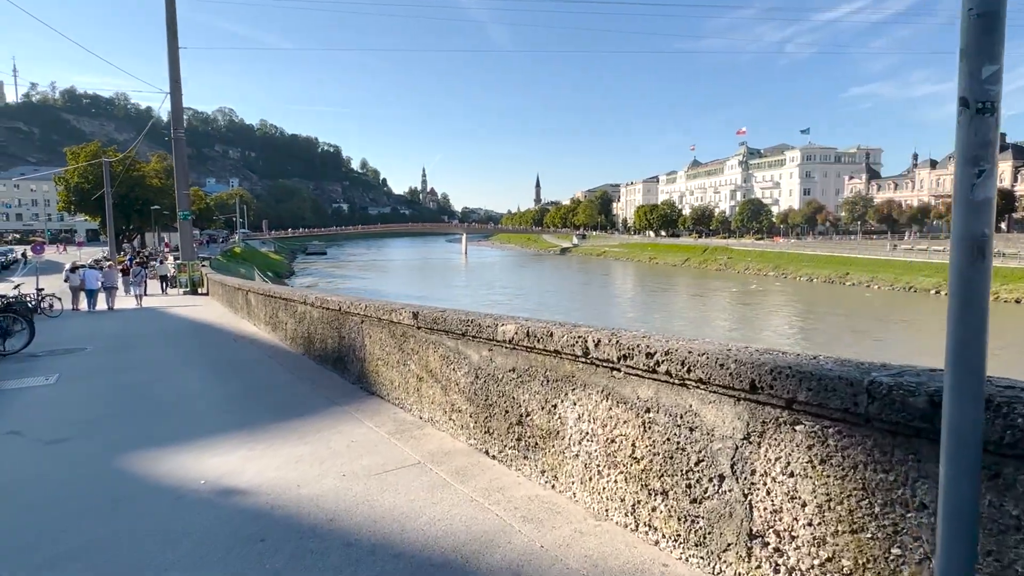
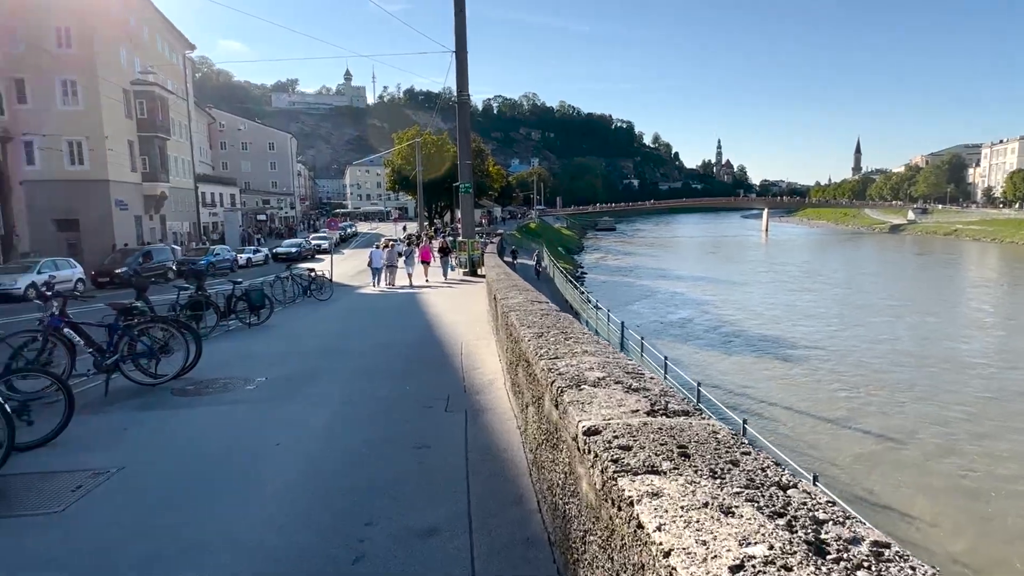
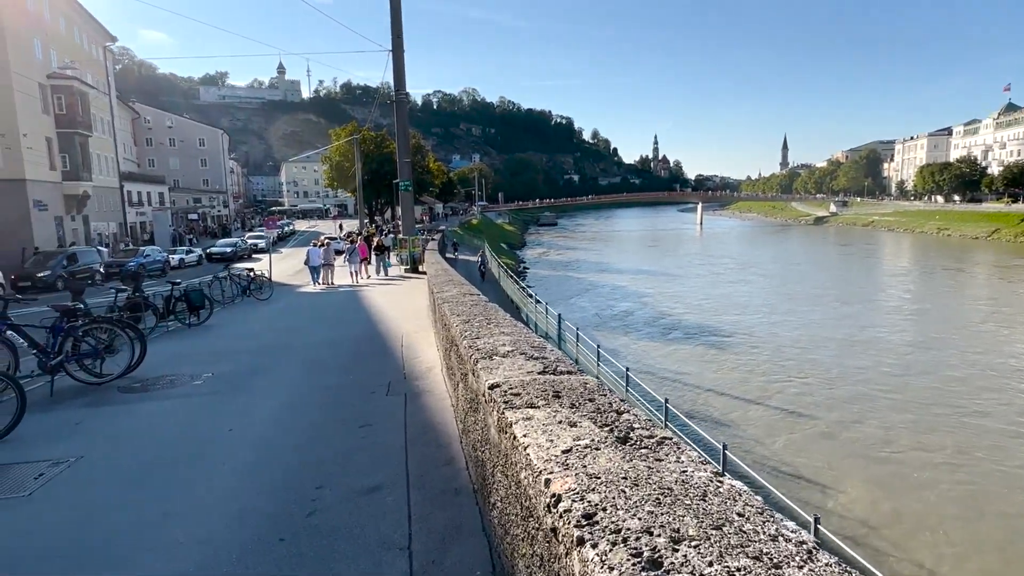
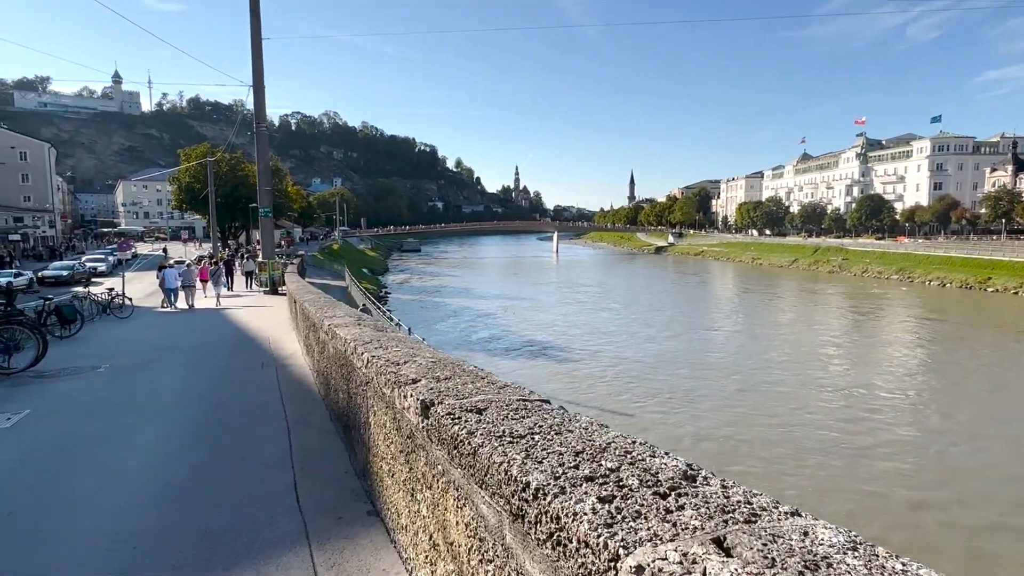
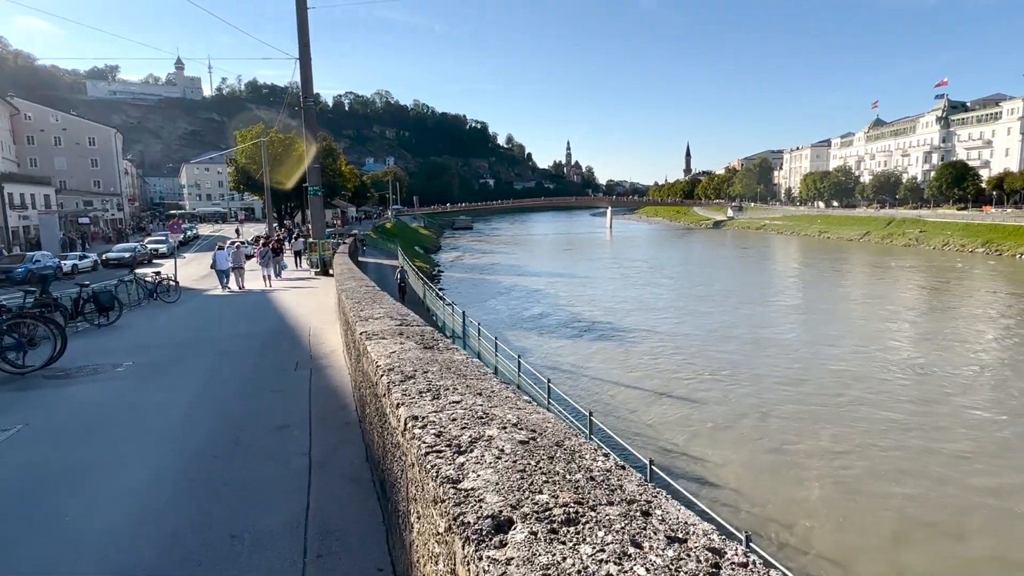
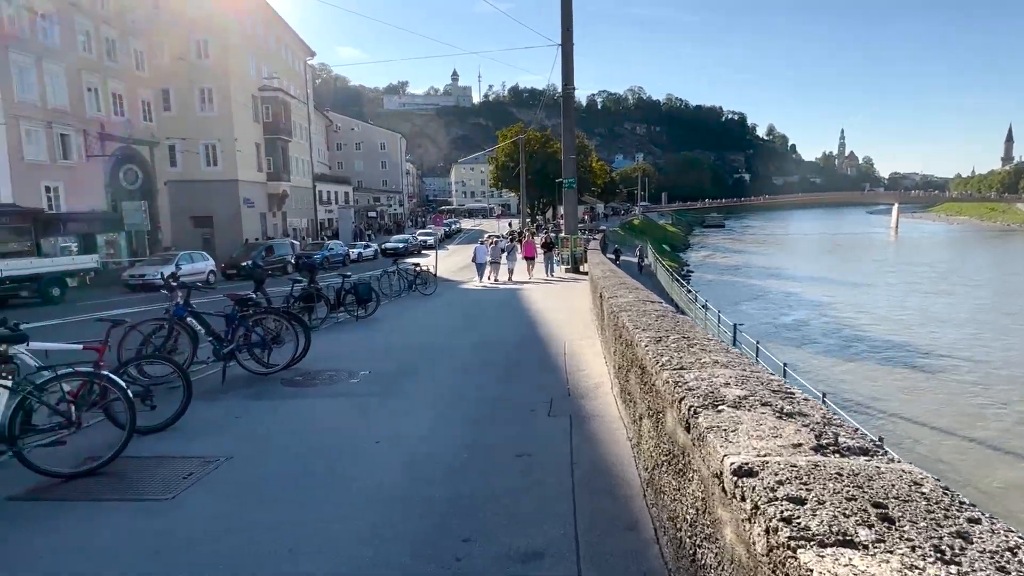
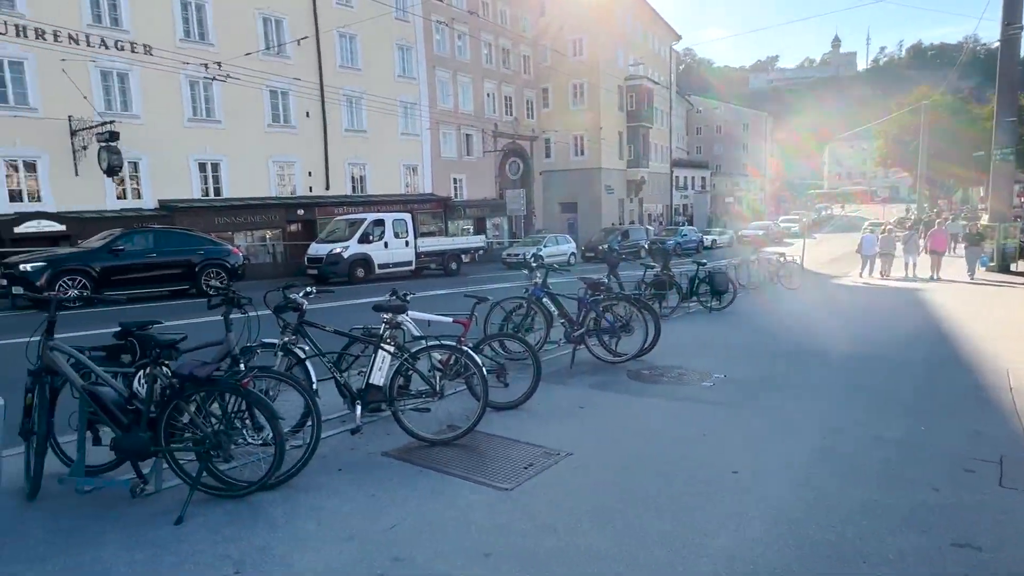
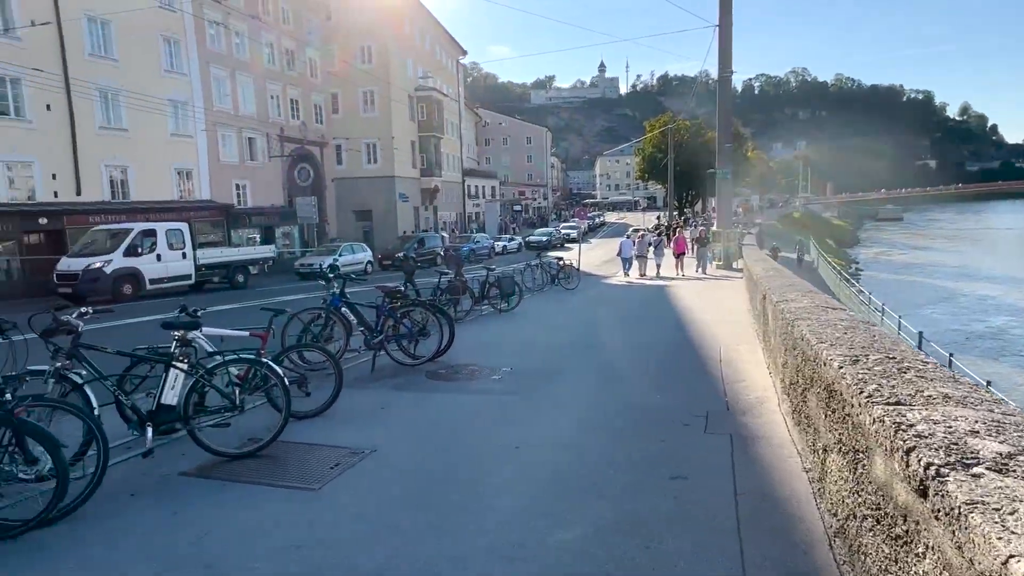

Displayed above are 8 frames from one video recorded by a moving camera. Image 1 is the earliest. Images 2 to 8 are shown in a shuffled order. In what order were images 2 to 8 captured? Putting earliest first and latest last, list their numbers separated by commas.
4, 5, 3, 2, 6, 8, 7
